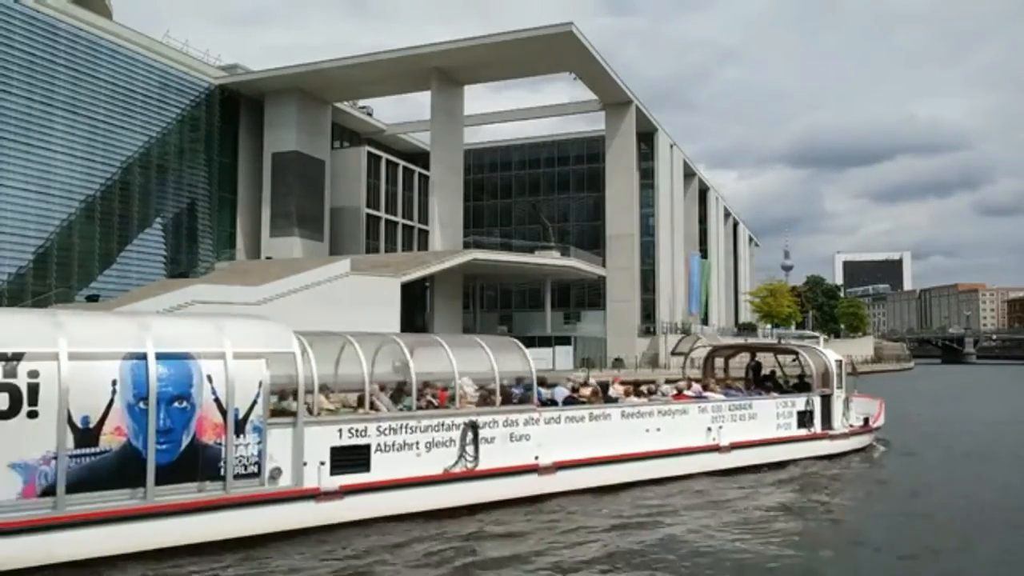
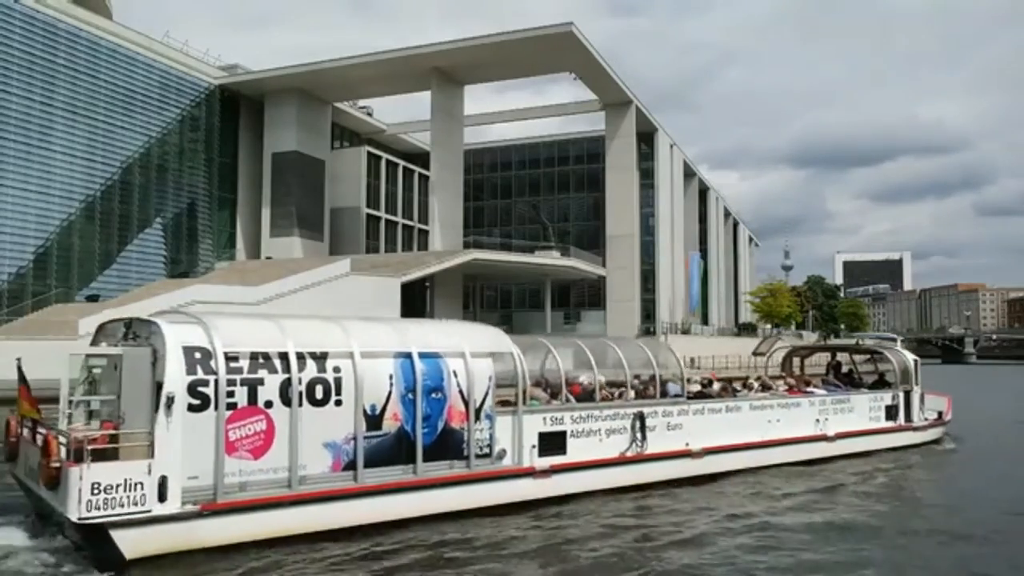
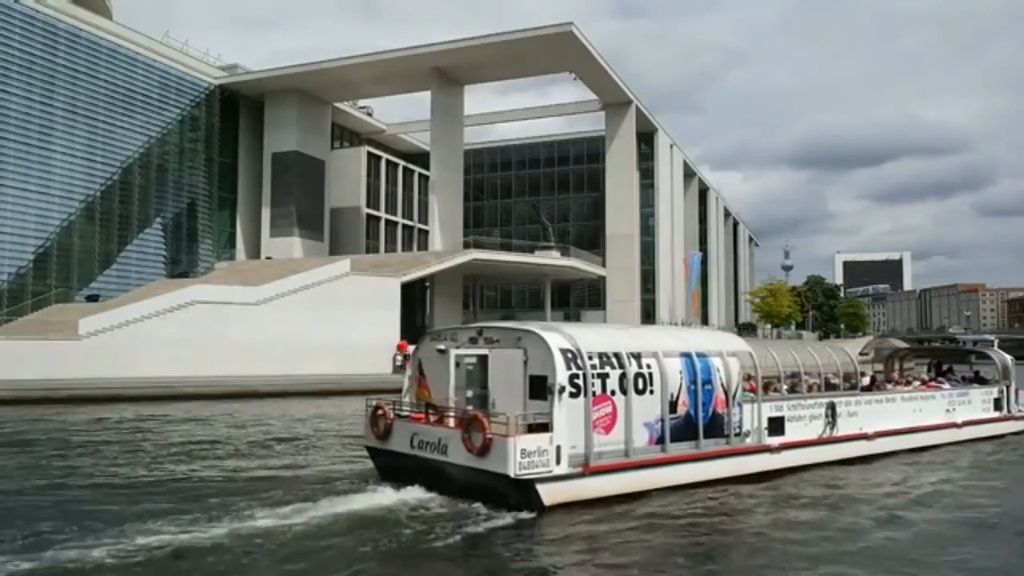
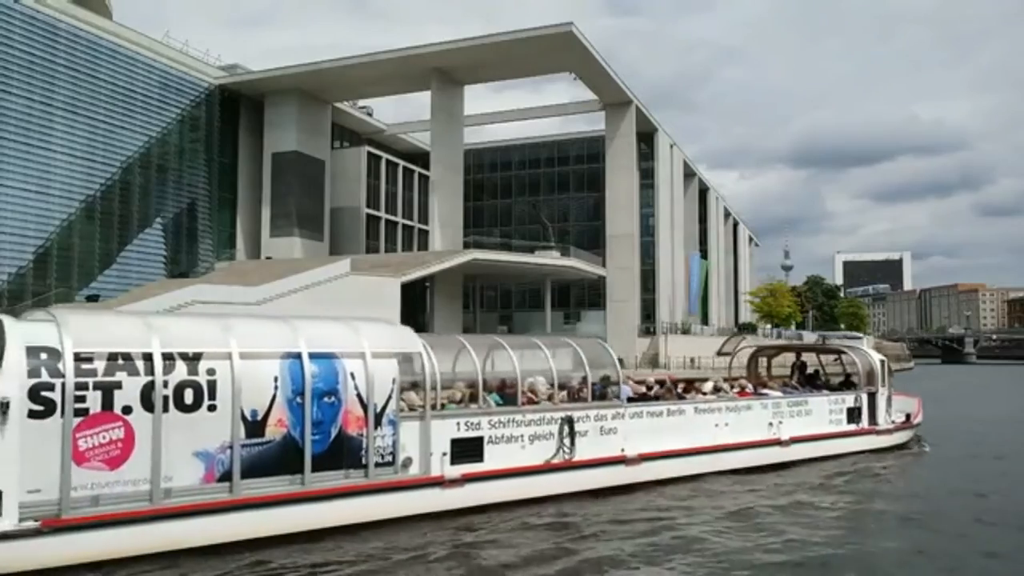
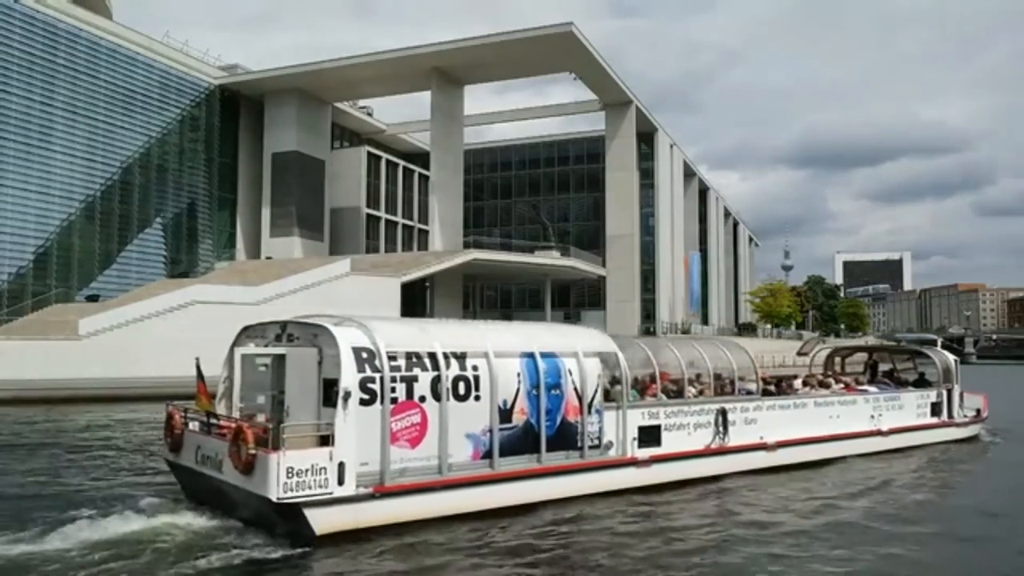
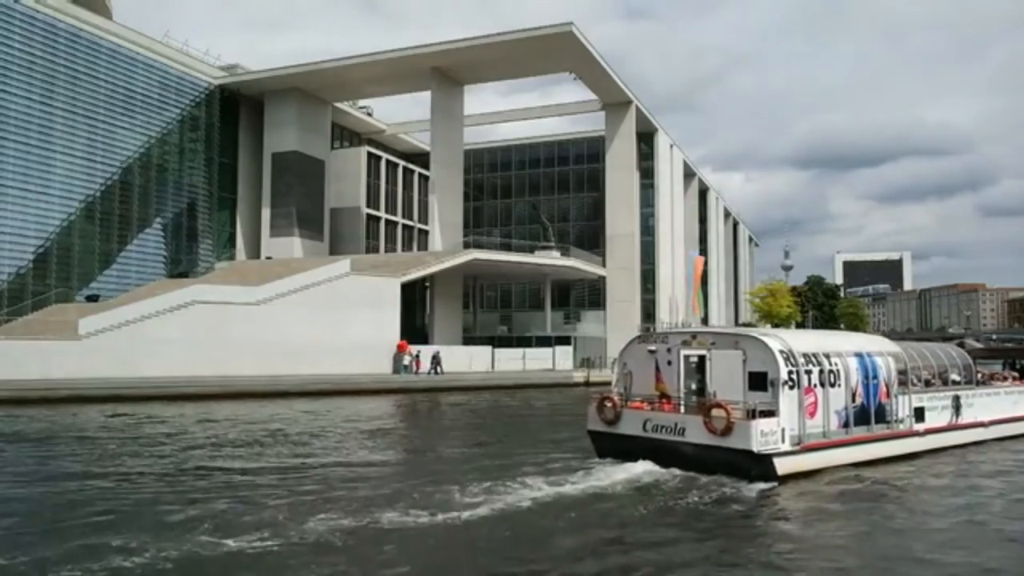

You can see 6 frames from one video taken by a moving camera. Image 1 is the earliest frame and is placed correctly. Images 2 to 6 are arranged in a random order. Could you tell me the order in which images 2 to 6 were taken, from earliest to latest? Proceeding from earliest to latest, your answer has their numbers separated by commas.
4, 2, 5, 3, 6
